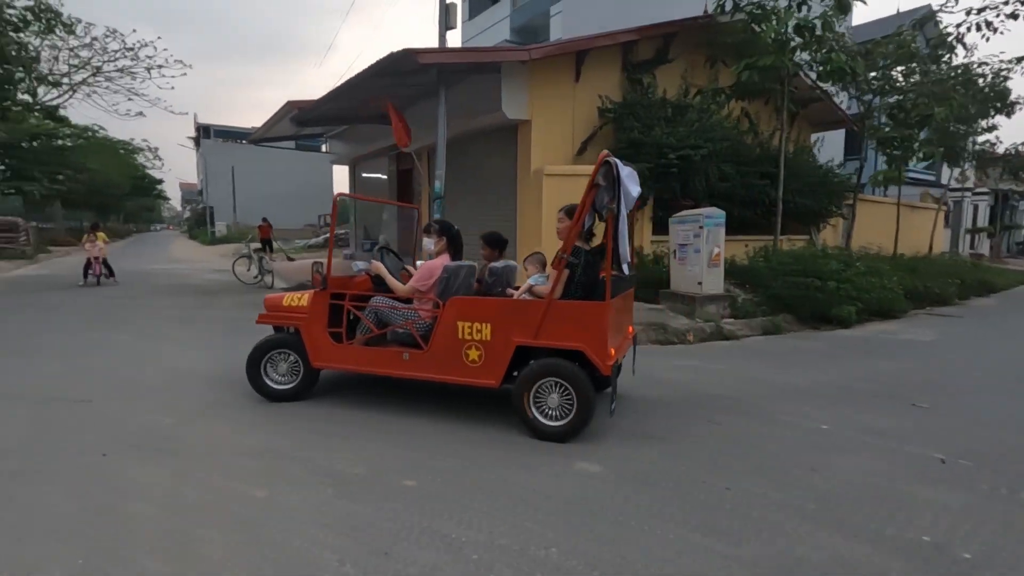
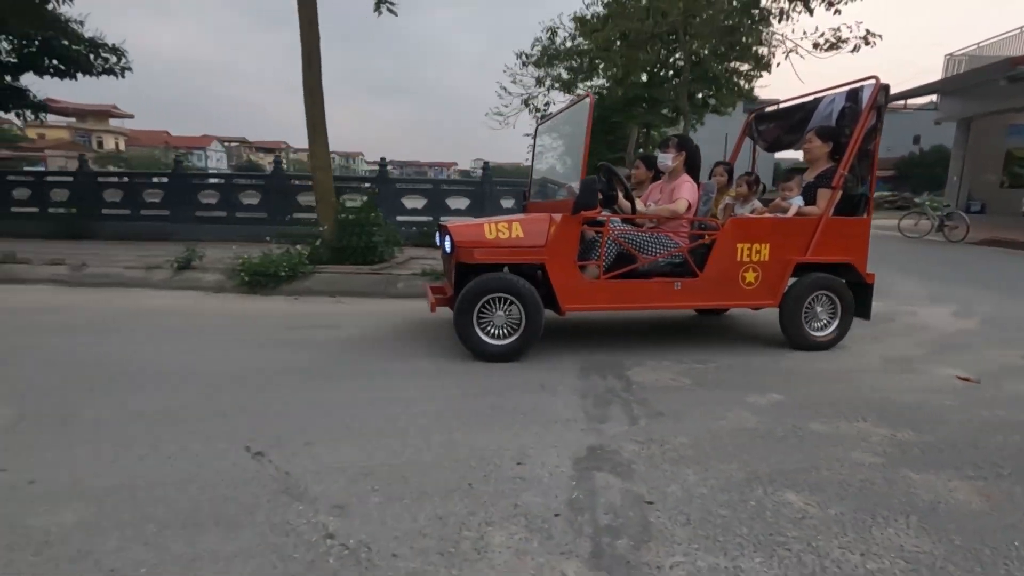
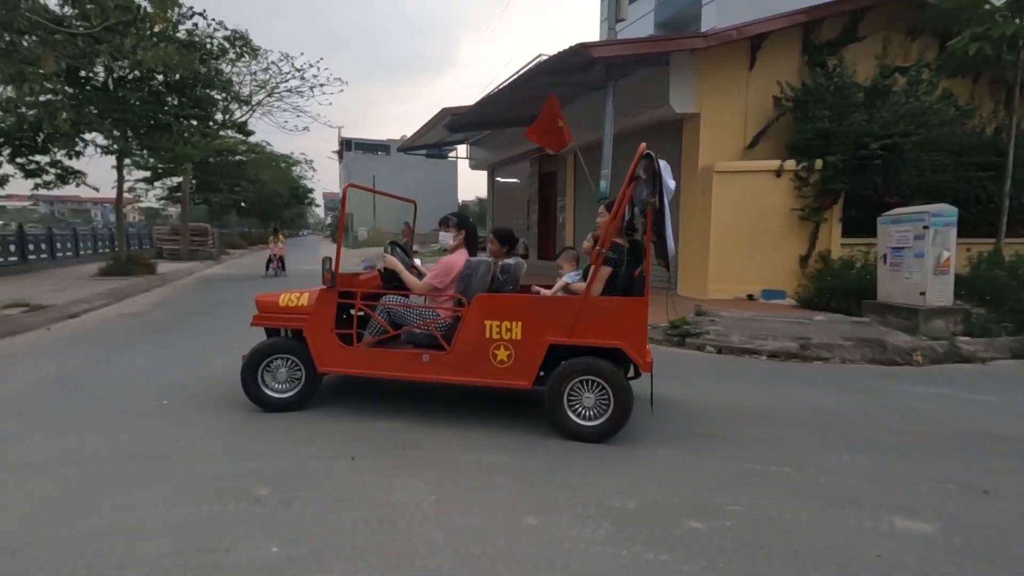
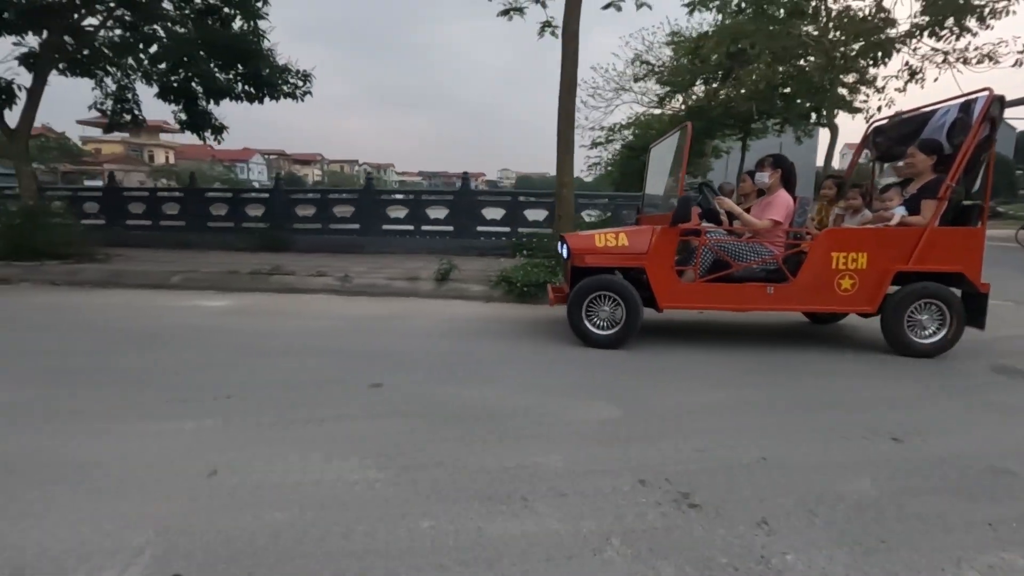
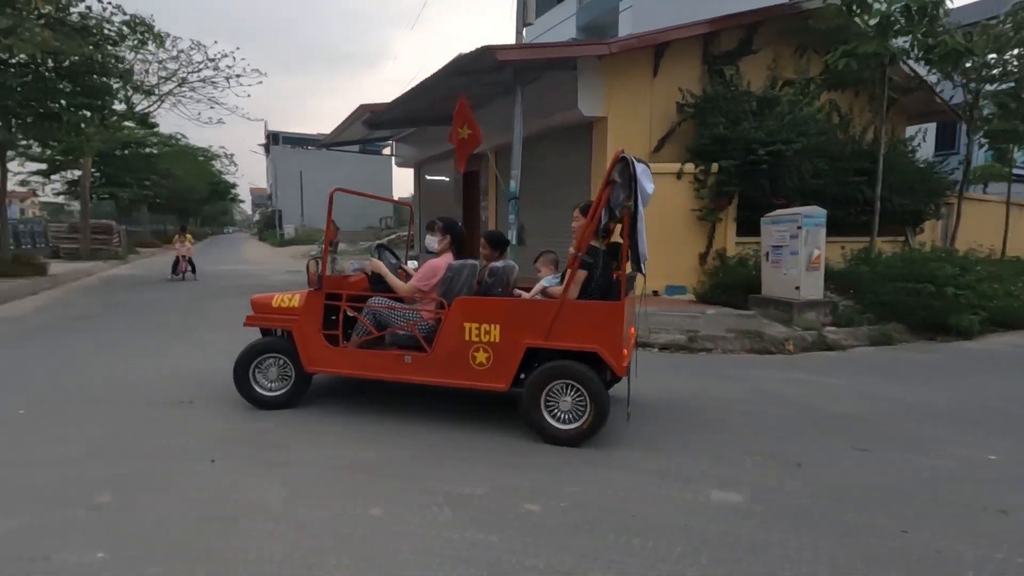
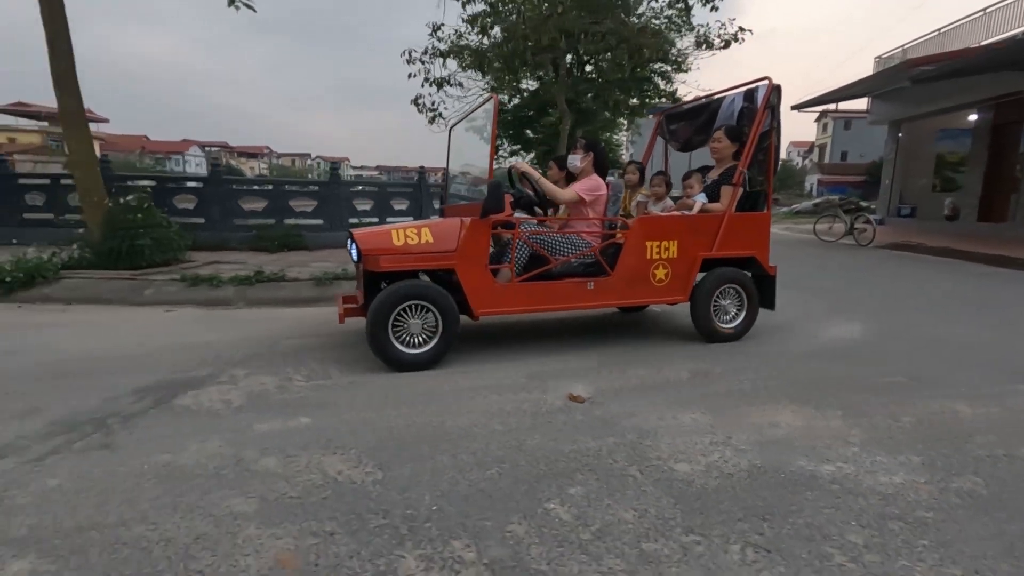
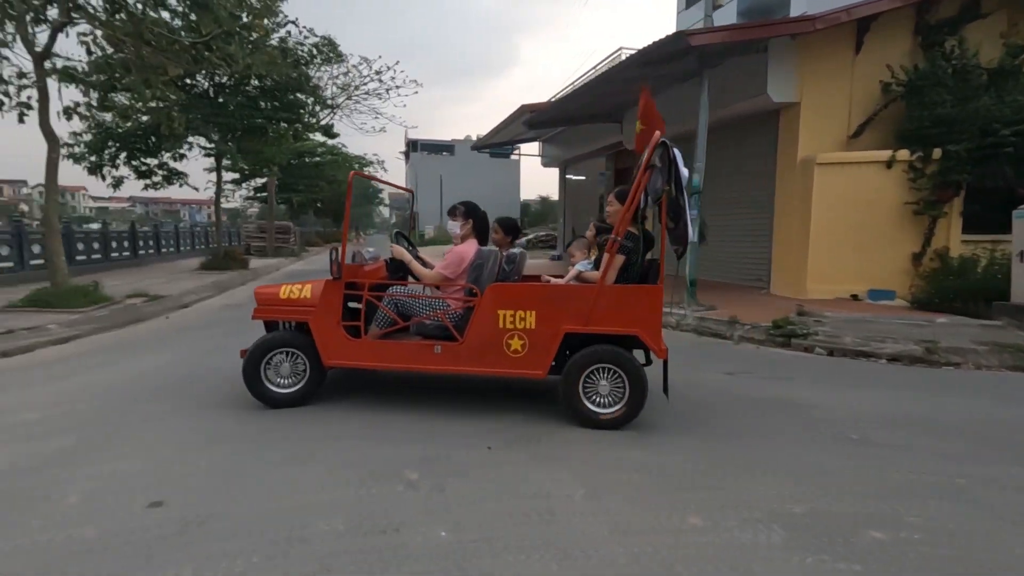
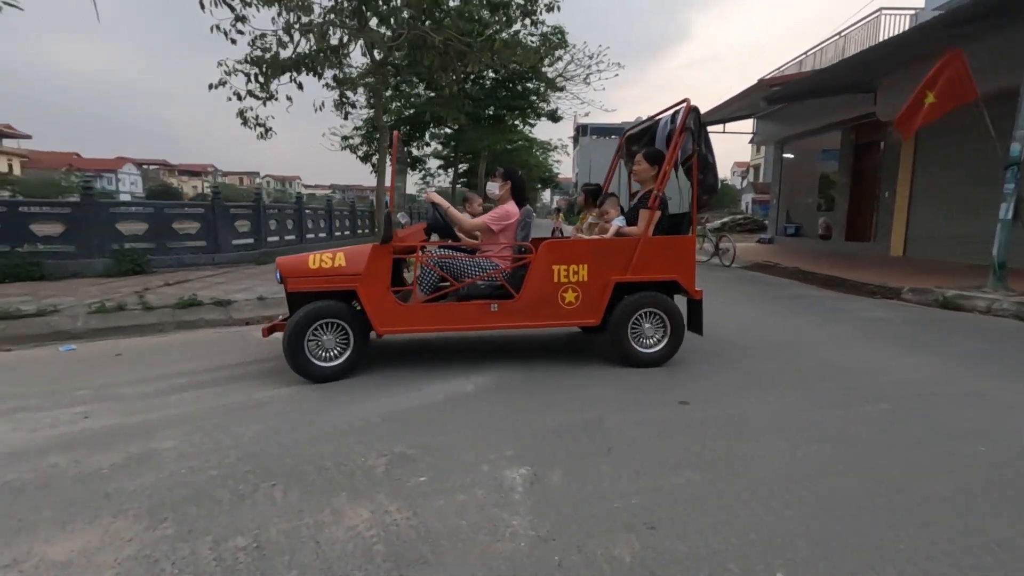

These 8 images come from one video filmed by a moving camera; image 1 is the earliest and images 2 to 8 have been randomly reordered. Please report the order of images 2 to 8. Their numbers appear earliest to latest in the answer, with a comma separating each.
5, 3, 7, 8, 6, 2, 4
